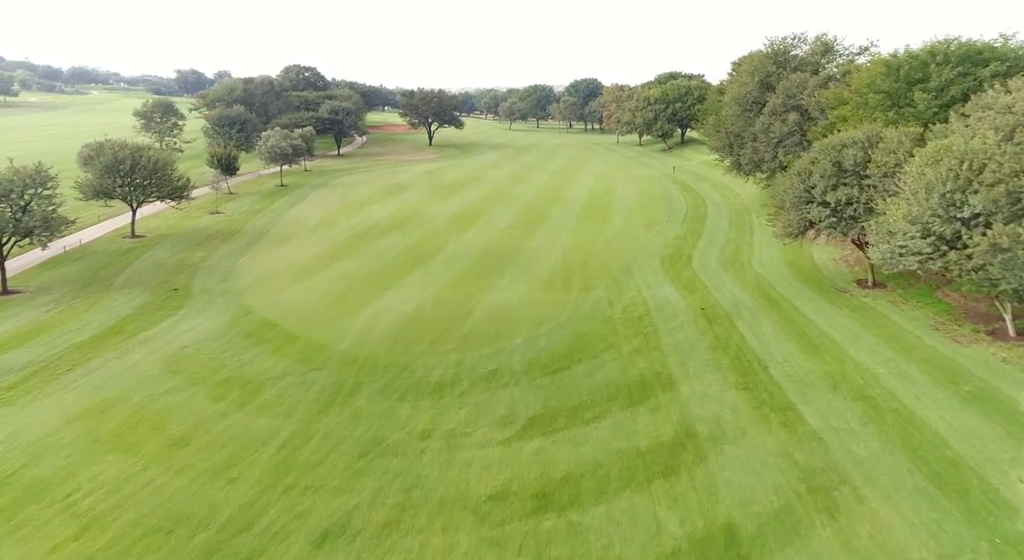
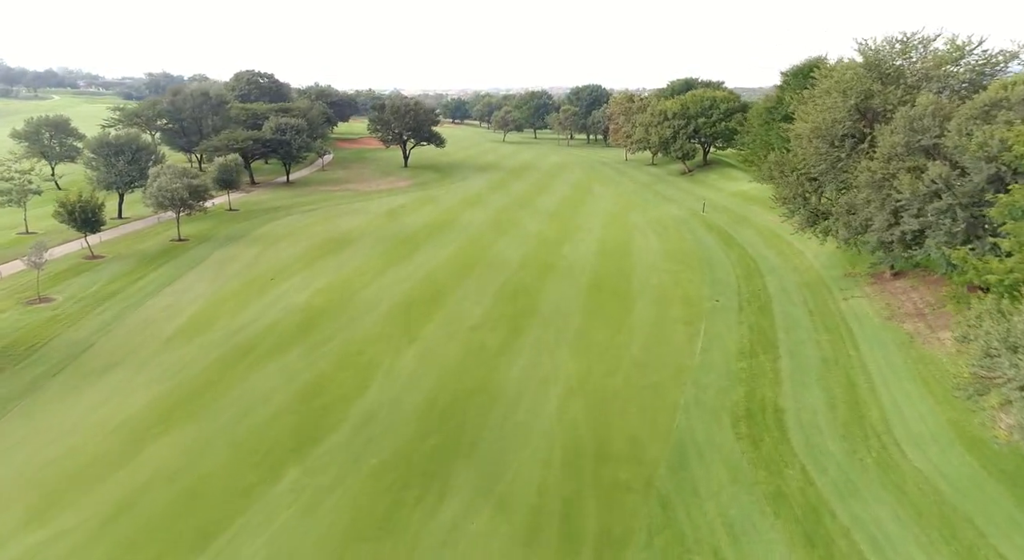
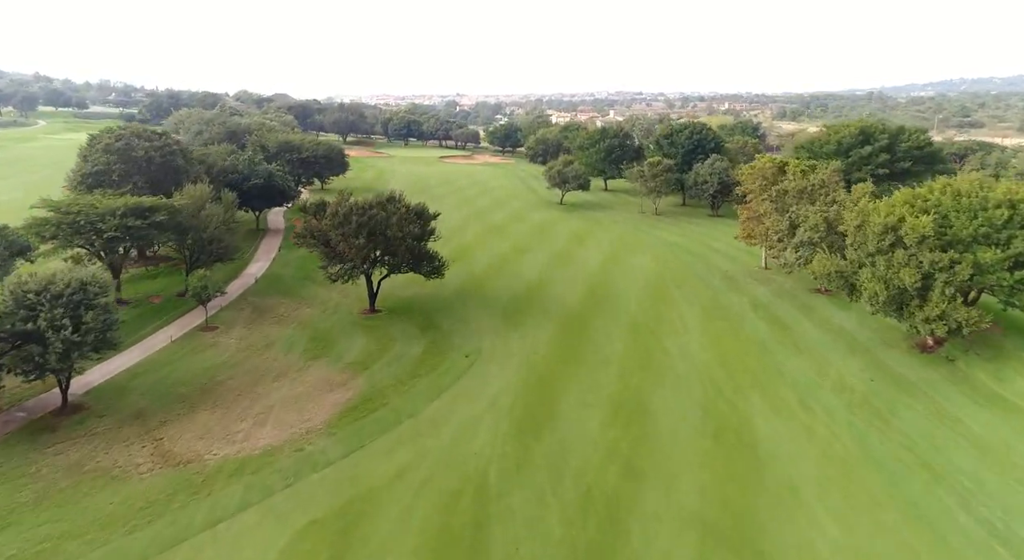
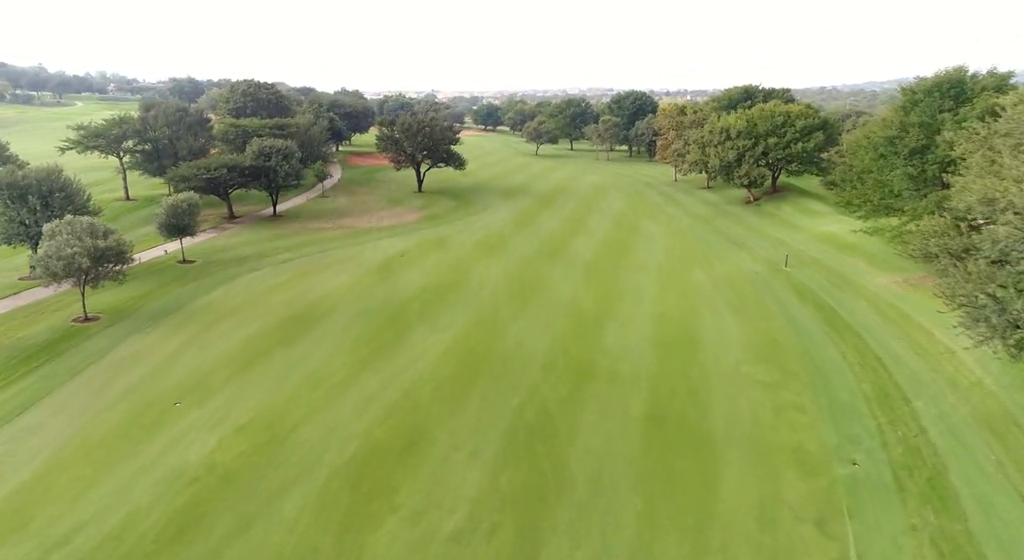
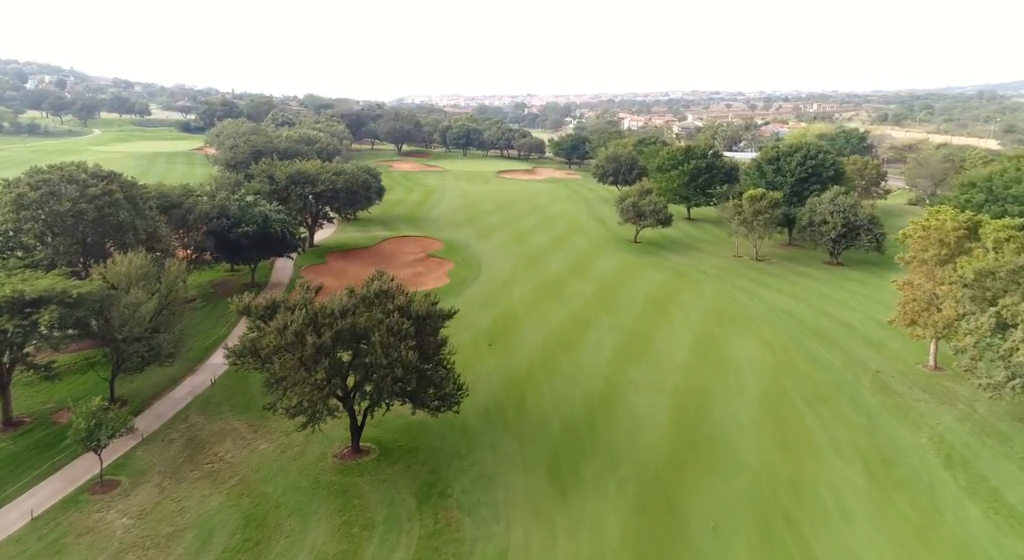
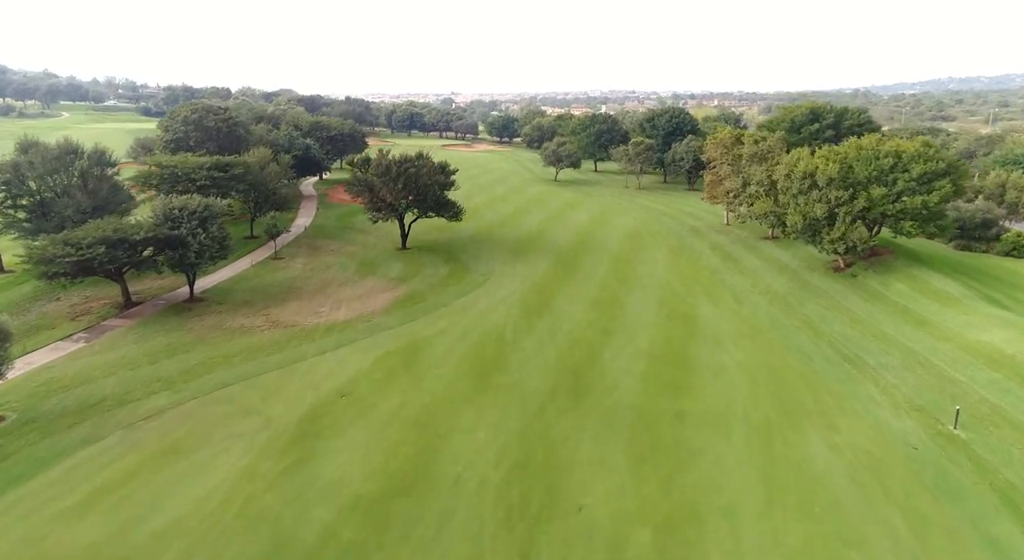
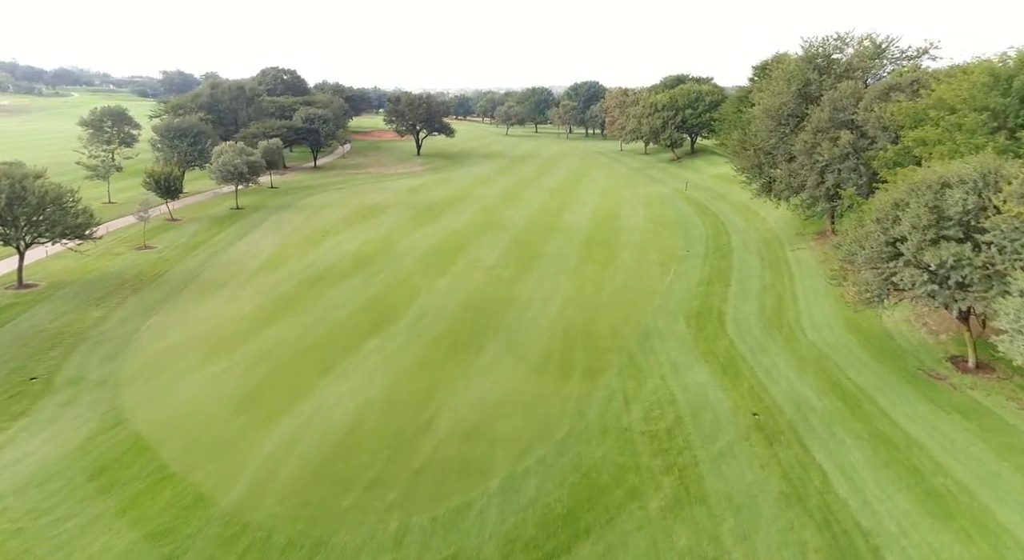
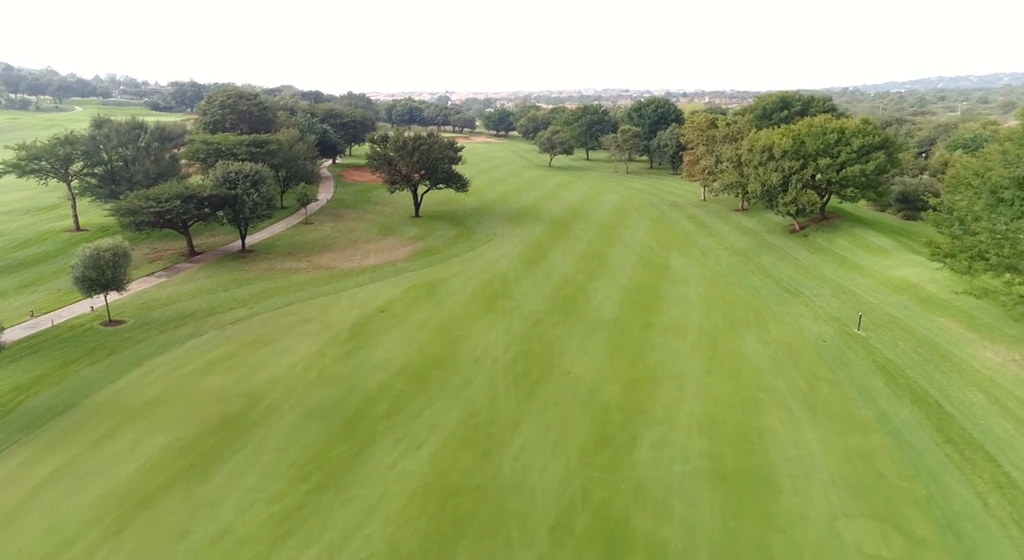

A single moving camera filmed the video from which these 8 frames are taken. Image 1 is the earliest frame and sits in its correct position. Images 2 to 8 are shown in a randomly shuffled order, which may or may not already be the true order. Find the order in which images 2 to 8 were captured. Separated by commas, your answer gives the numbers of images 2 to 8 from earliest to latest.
7, 2, 4, 8, 6, 3, 5
